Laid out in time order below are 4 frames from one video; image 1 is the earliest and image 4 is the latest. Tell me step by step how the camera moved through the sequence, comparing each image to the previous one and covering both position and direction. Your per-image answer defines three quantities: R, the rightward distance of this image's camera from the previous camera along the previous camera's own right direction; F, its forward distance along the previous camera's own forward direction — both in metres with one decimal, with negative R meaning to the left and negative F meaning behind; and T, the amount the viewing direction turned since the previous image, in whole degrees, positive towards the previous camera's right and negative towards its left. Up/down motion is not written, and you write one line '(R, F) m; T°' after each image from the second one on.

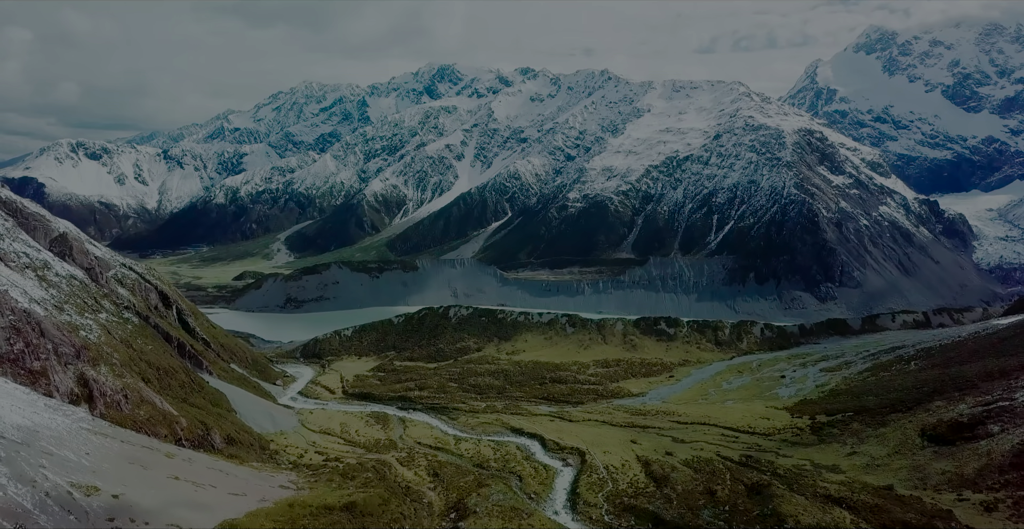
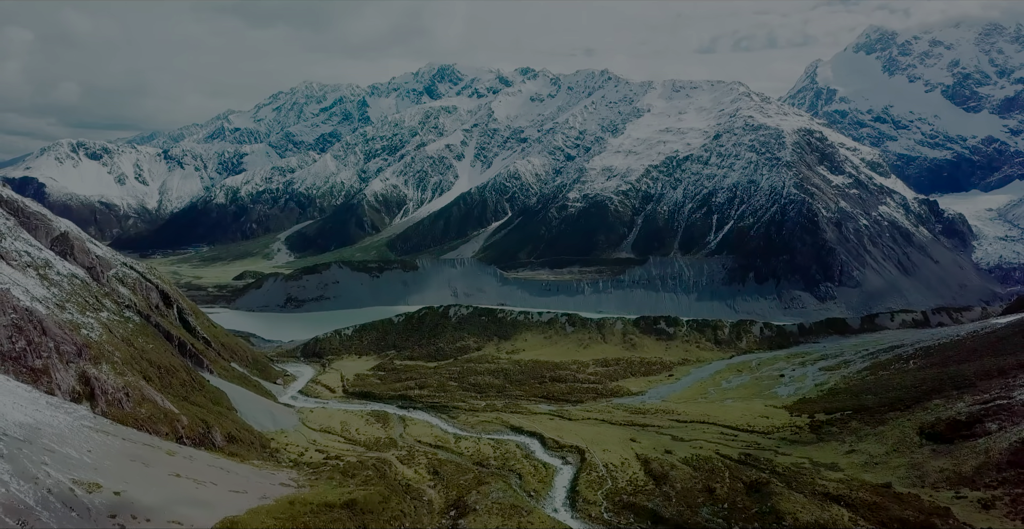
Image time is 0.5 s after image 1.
(0.0, -0.2) m; 0°
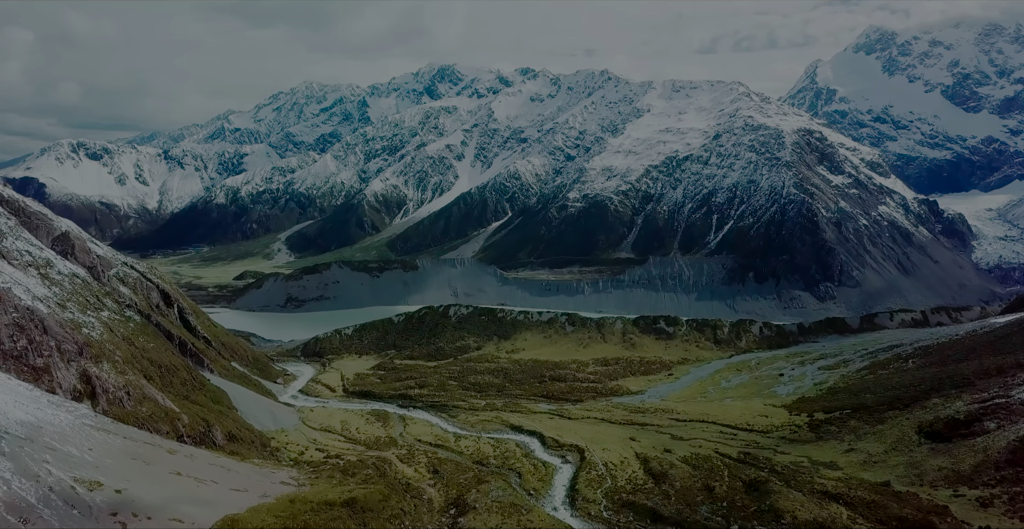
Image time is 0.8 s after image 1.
(0.0, -0.2) m; 0°
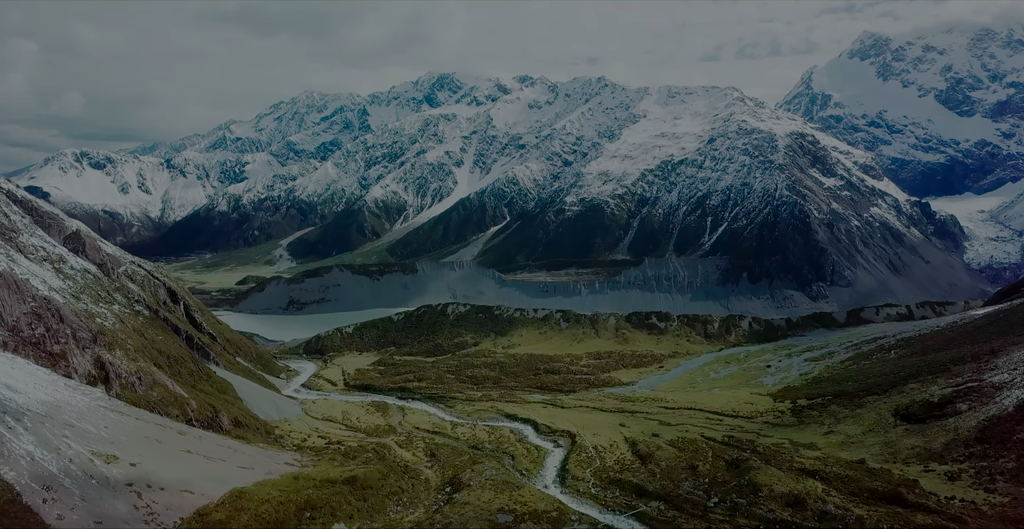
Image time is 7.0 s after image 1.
(+0.8, -2.9) m; 0°
